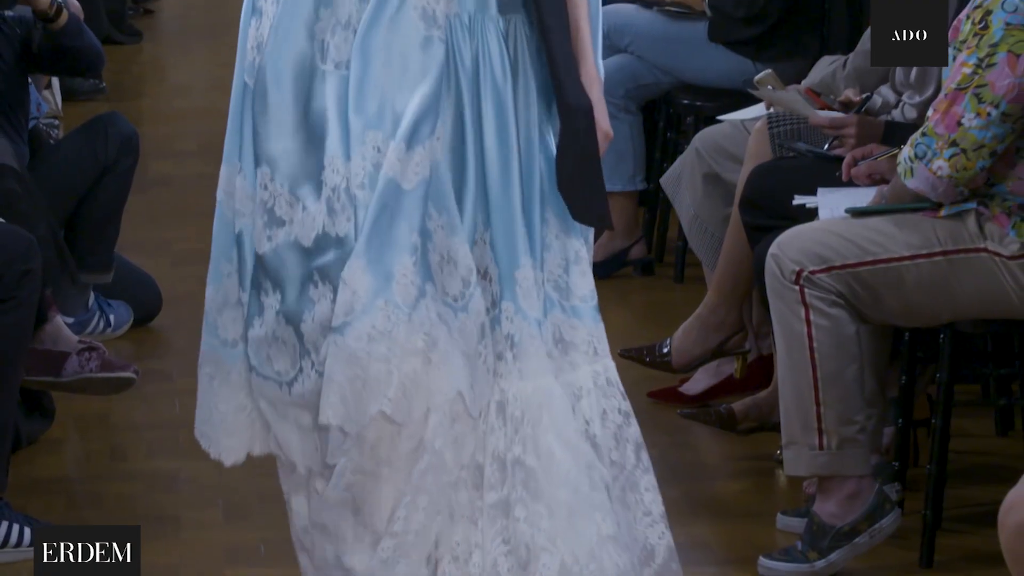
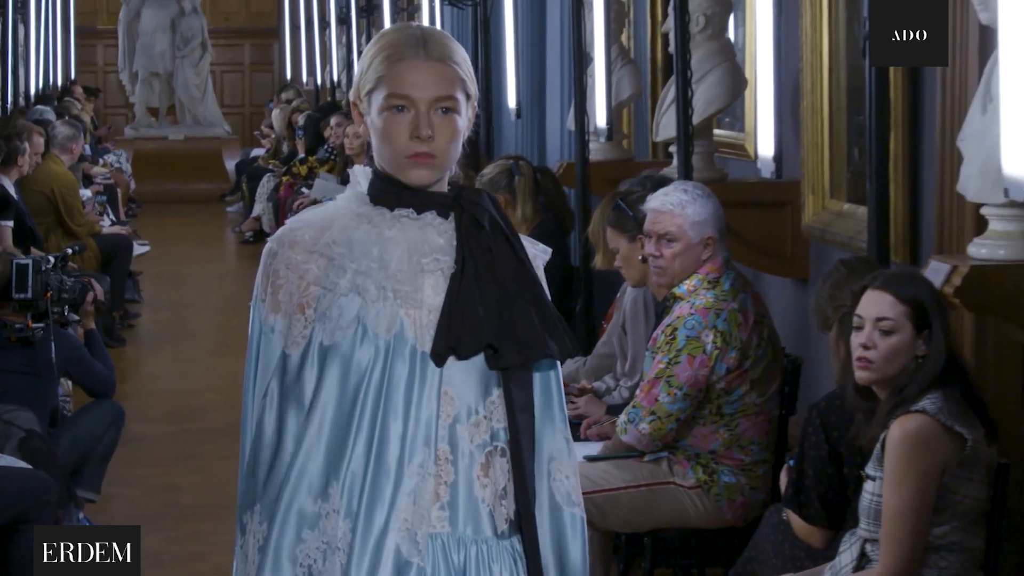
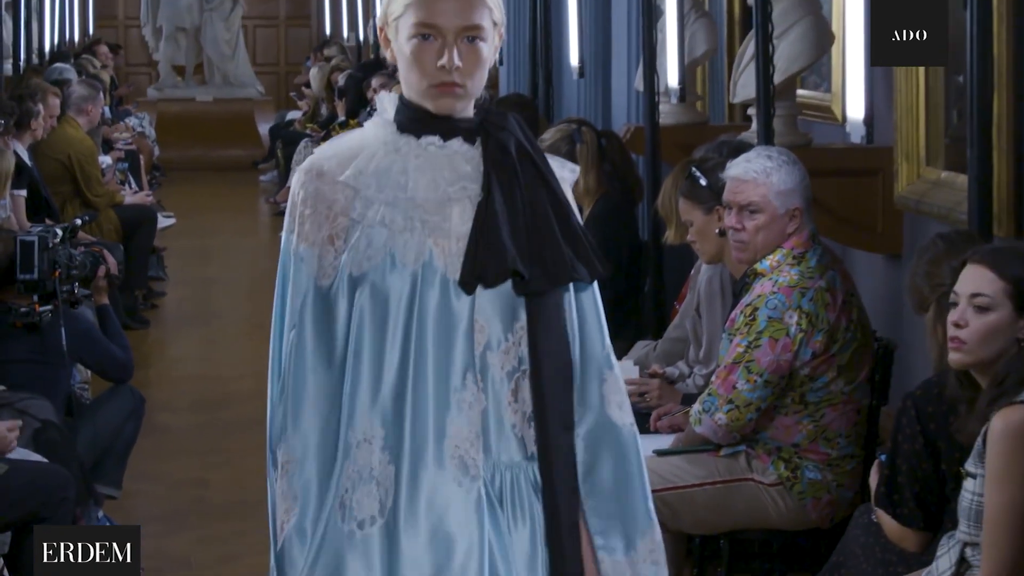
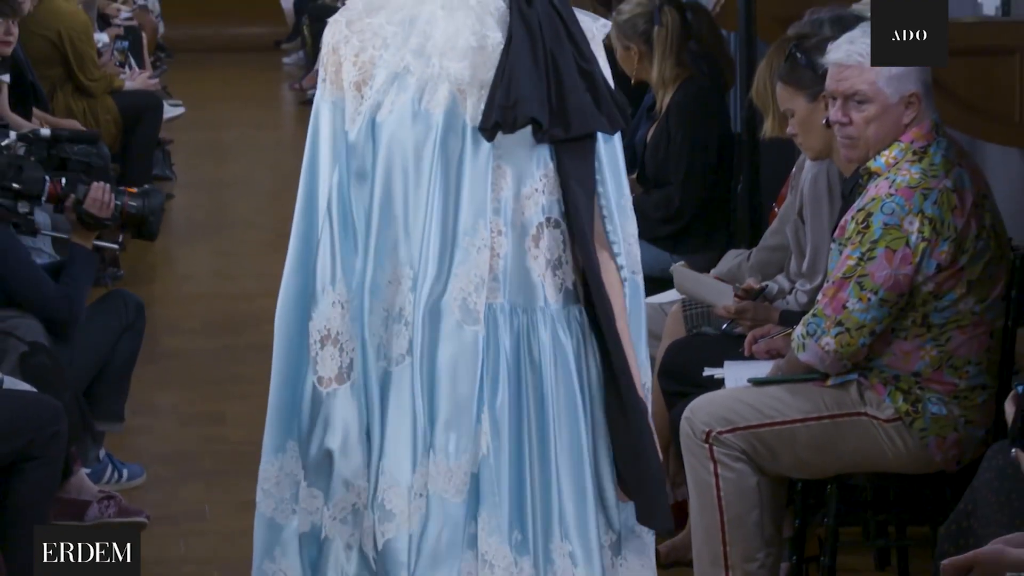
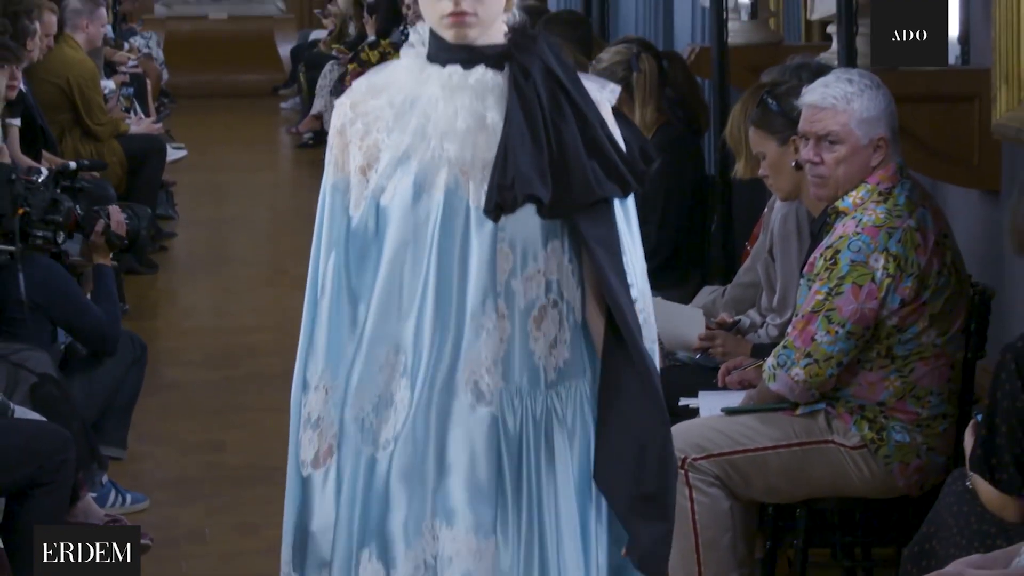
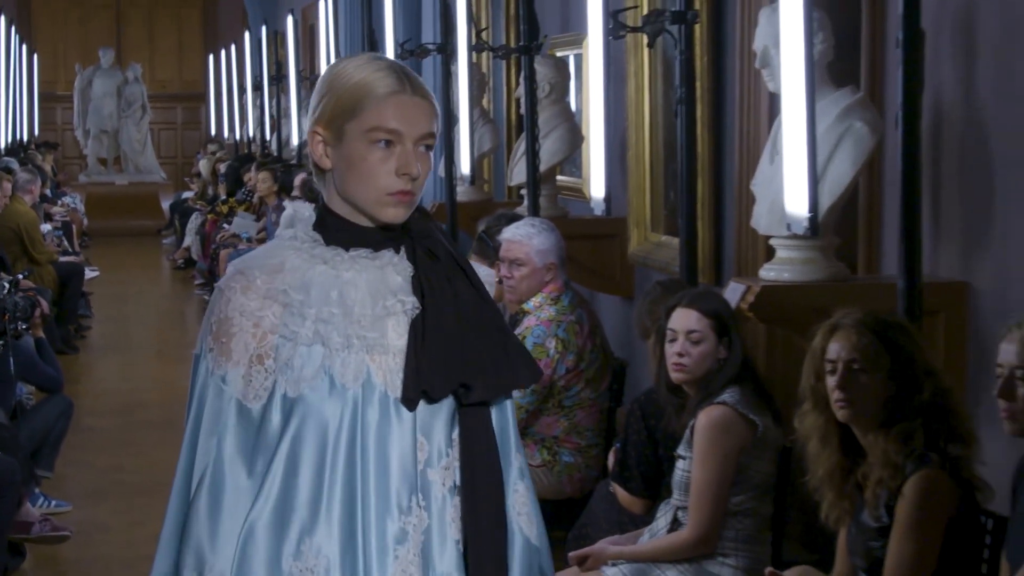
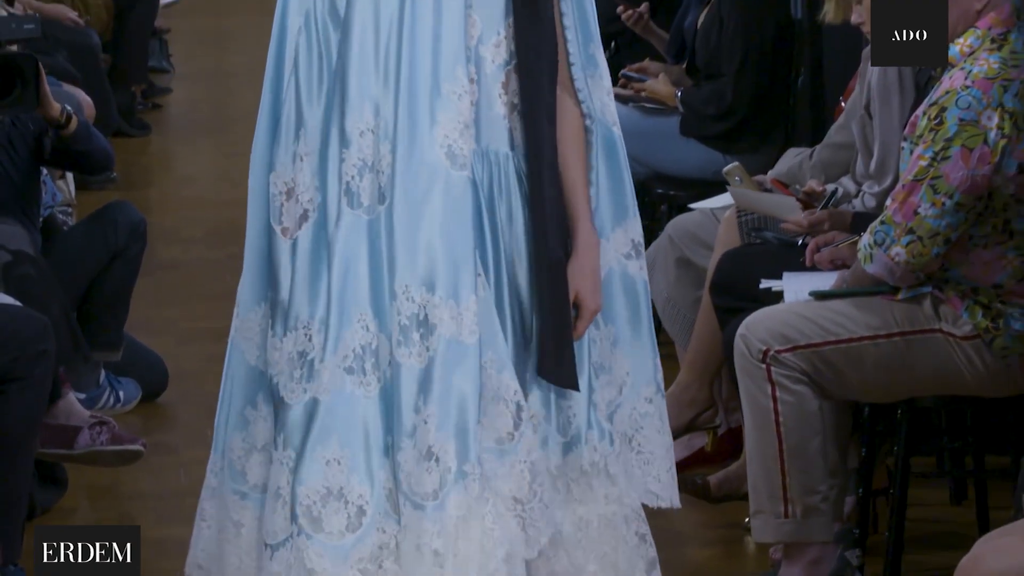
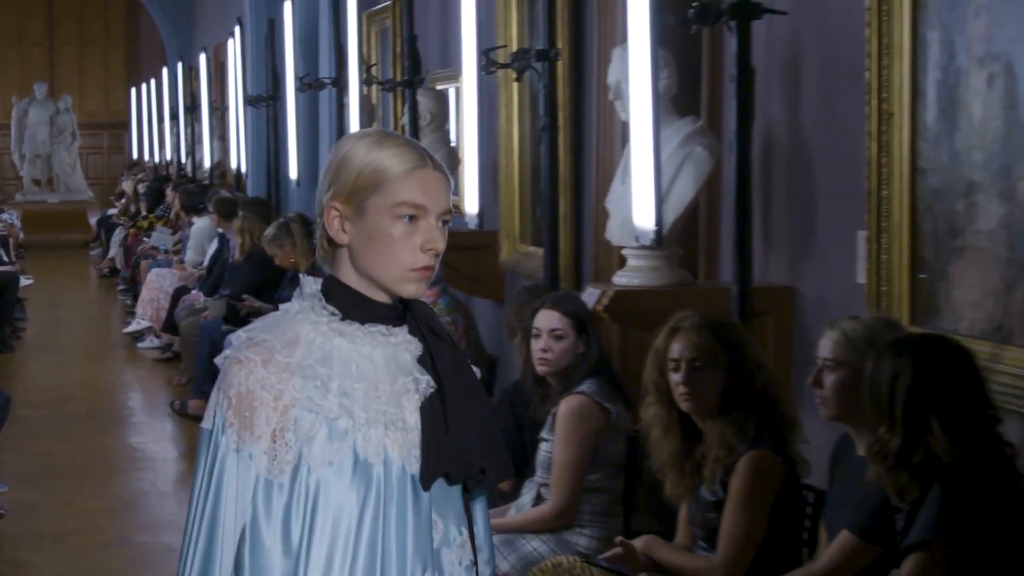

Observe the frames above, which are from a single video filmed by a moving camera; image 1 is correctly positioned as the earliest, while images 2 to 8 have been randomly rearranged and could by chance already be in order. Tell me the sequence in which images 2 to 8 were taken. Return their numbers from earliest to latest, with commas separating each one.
7, 4, 5, 3, 2, 6, 8
